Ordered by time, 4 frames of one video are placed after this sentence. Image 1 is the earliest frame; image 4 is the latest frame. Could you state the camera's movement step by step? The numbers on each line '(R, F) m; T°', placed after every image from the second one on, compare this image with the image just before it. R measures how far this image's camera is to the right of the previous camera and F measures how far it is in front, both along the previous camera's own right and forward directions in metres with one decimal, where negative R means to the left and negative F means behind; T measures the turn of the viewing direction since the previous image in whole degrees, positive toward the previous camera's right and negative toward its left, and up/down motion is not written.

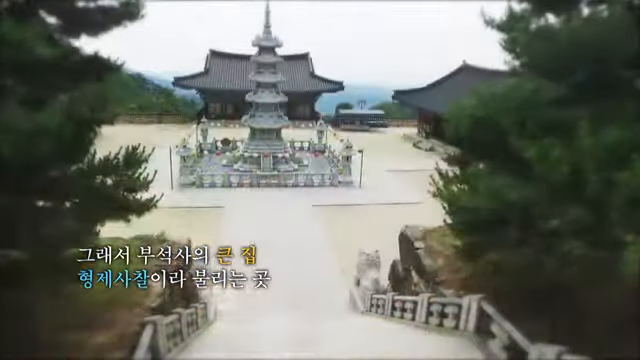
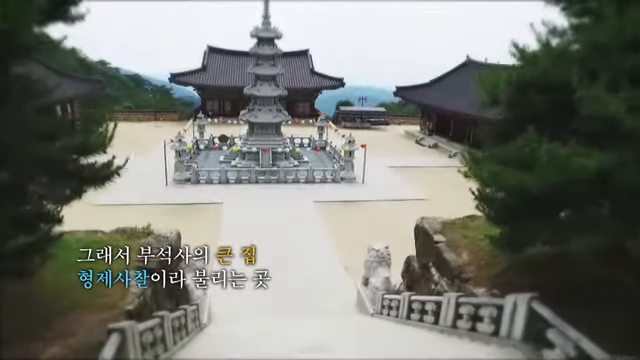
(-0.1, +1.0) m; 0°
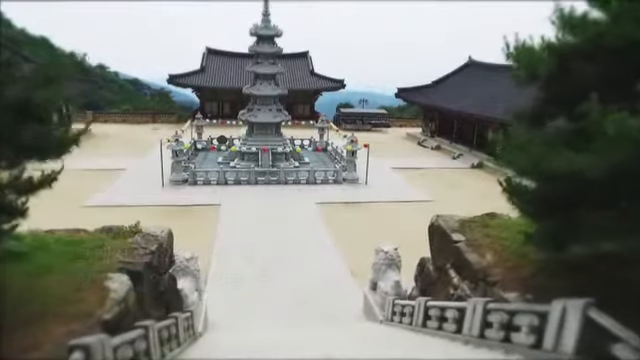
(-0.1, +0.7) m; 0°
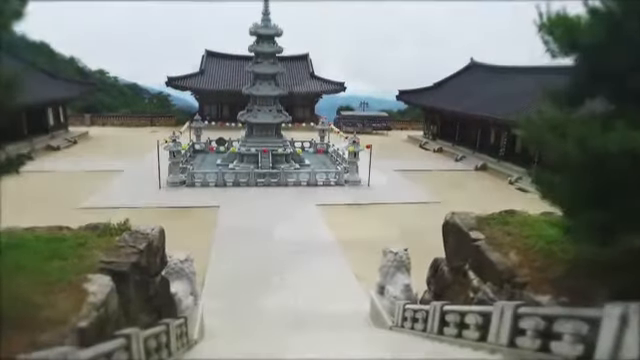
(-0.1, +0.6) m; 0°
